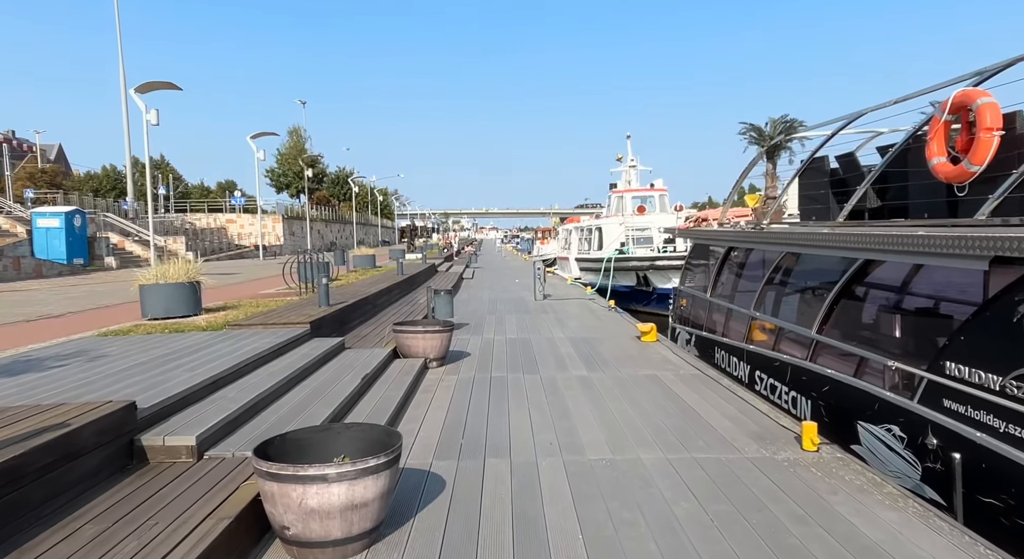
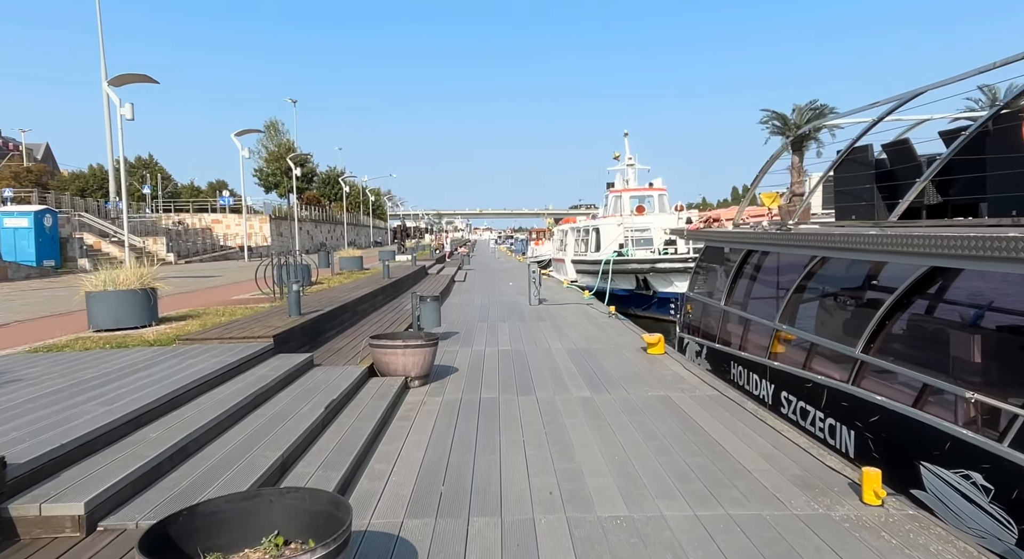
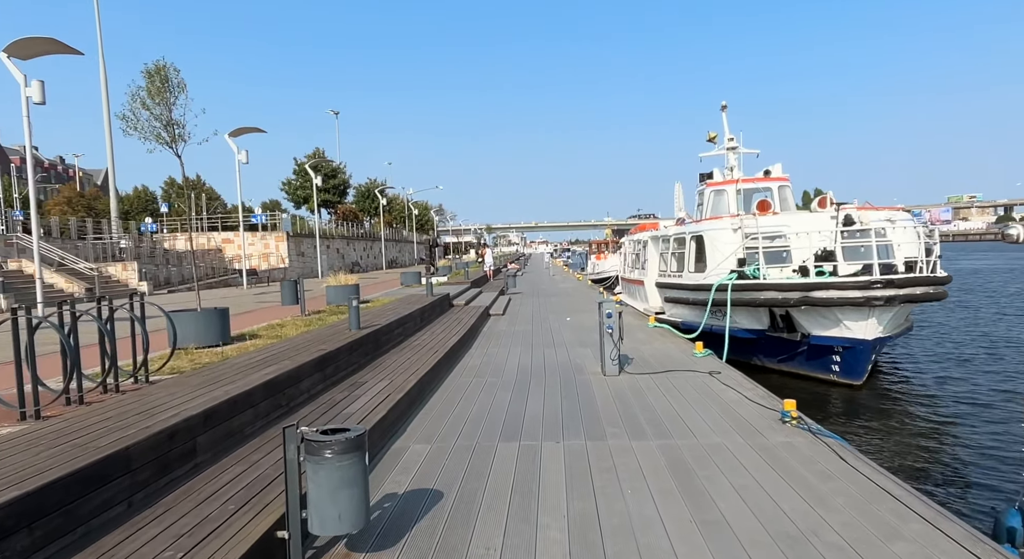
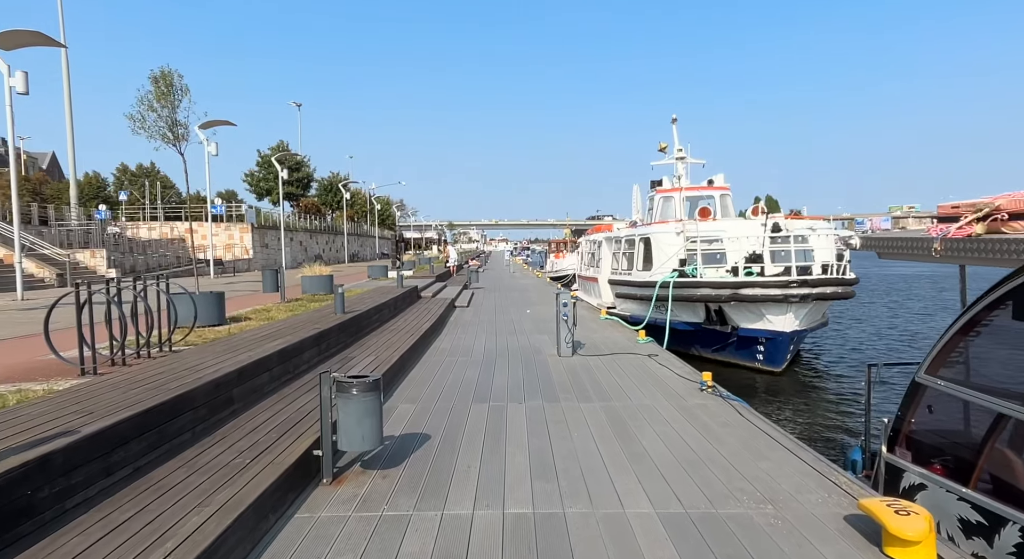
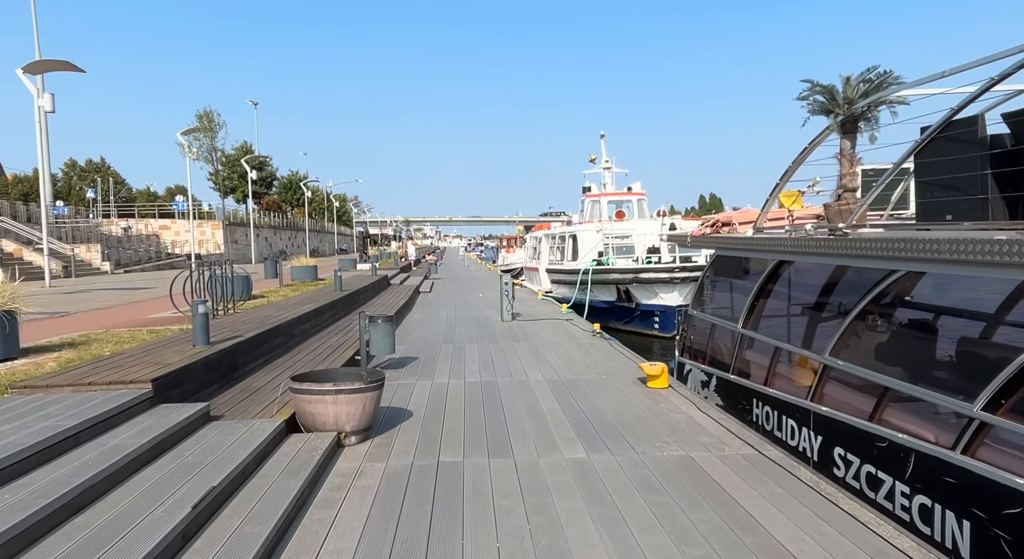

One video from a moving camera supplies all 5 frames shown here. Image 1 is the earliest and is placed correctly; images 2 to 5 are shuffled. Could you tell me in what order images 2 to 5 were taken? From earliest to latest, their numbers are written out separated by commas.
2, 5, 4, 3
